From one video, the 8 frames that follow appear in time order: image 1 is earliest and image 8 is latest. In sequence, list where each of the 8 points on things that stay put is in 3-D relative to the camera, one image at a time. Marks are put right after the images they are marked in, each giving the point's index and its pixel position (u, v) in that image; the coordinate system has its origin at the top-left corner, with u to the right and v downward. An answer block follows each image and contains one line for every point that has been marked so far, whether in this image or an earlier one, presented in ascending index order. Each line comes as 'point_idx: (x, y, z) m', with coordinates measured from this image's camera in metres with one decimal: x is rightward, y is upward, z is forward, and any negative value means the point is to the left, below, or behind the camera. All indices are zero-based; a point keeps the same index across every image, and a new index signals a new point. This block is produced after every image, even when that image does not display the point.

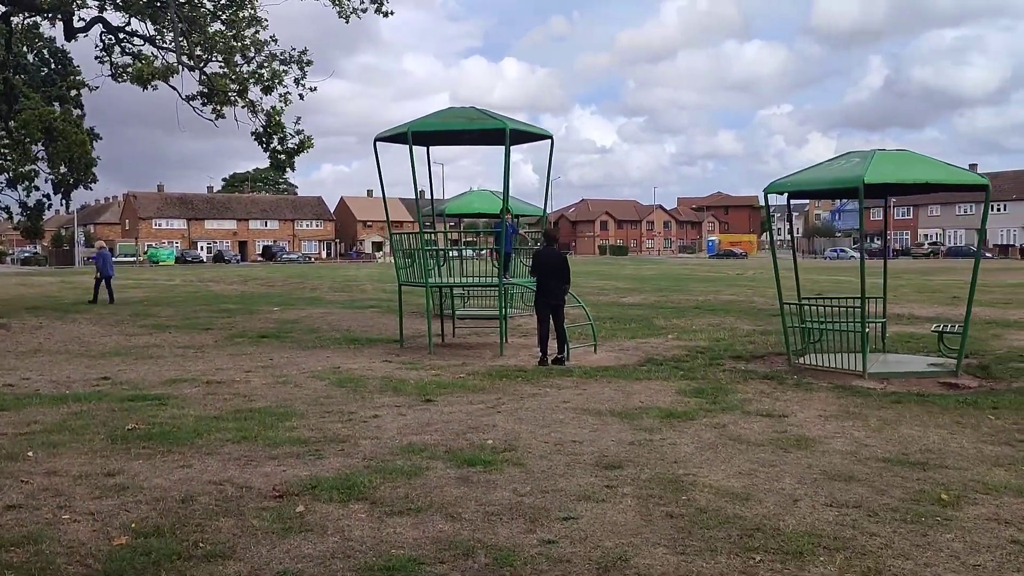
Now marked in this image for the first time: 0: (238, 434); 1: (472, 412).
0: (-2.0, -1.1, +6.6) m
1: (-0.3, -1.0, +7.4) m
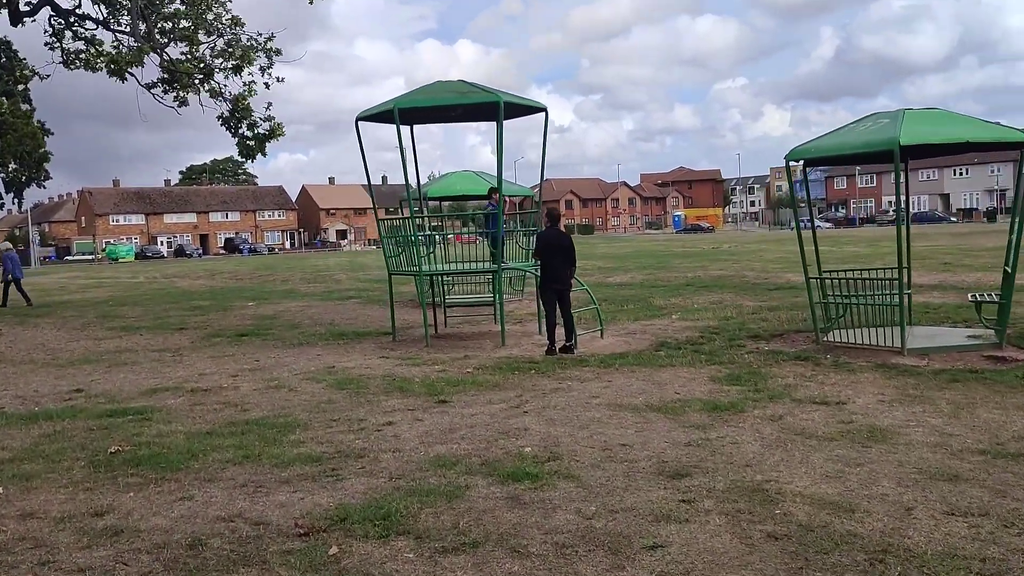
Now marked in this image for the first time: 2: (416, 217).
0: (-1.7, -1.1, +5.8) m
1: (-0.1, -0.9, +6.7) m
2: (-1.2, +0.9, +11.6) m
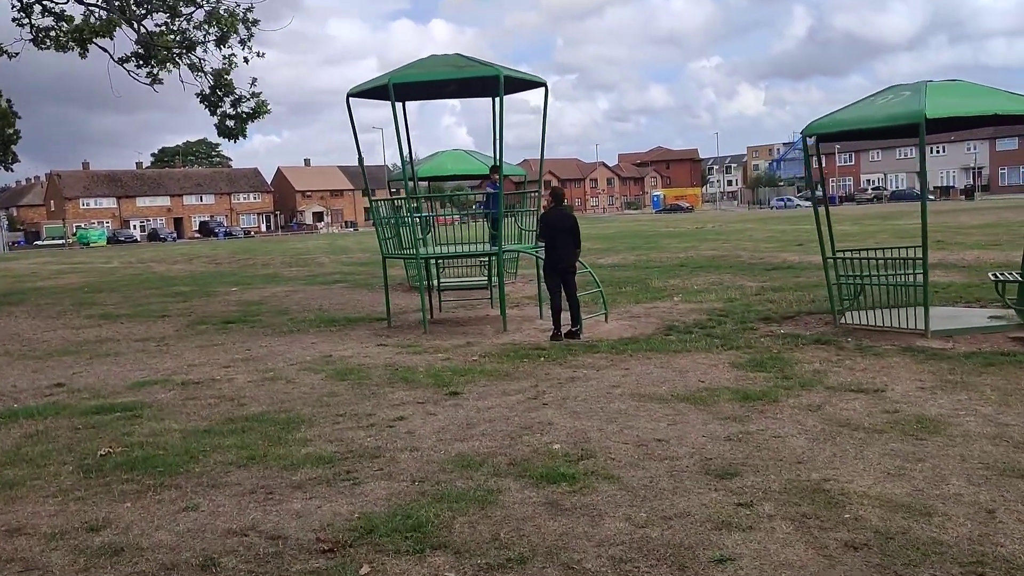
0: (-1.6, -1.0, +5.4) m
1: (0.0, -0.8, +6.3) m
2: (-1.2, +1.1, +11.1) m
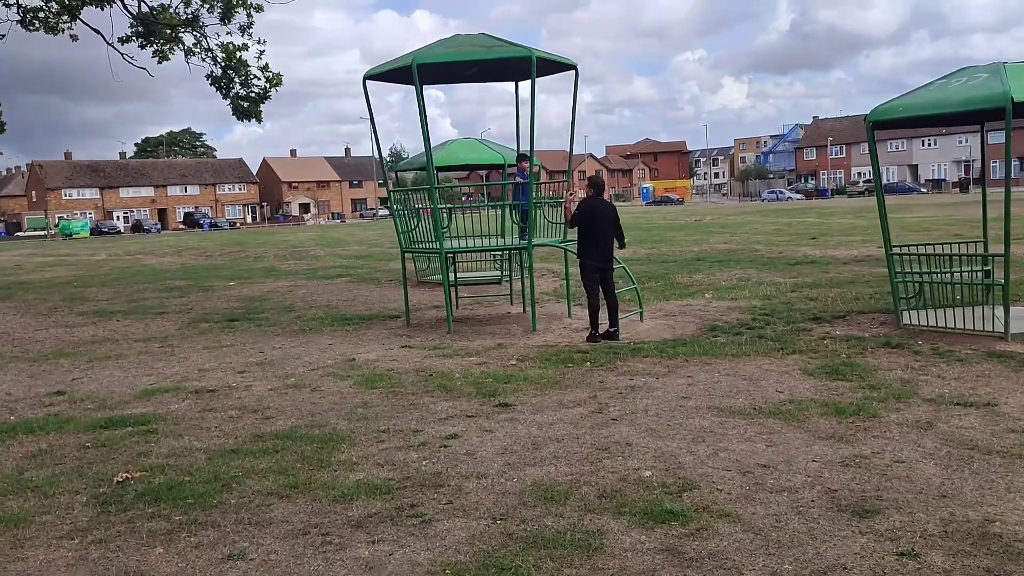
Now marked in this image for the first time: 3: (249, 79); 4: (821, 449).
0: (-1.2, -1.0, +4.7) m
1: (+0.4, -0.8, +5.6) m
2: (-0.9, +1.1, +10.4) m
3: (-3.5, +2.9, +12.2) m
4: (+1.6, -0.8, +4.8) m
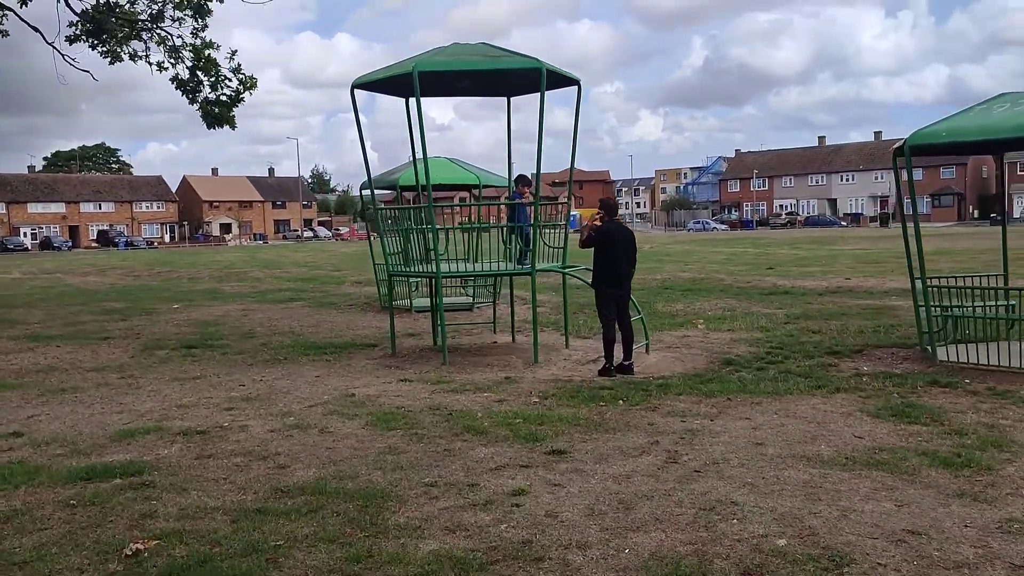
0: (-0.7, -1.1, +3.9) m
1: (+0.8, -1.0, +4.9) m
2: (-0.9, +0.8, +9.6) m
3: (-3.6, +2.6, +11.3) m
4: (+2.0, -1.0, +4.2) m
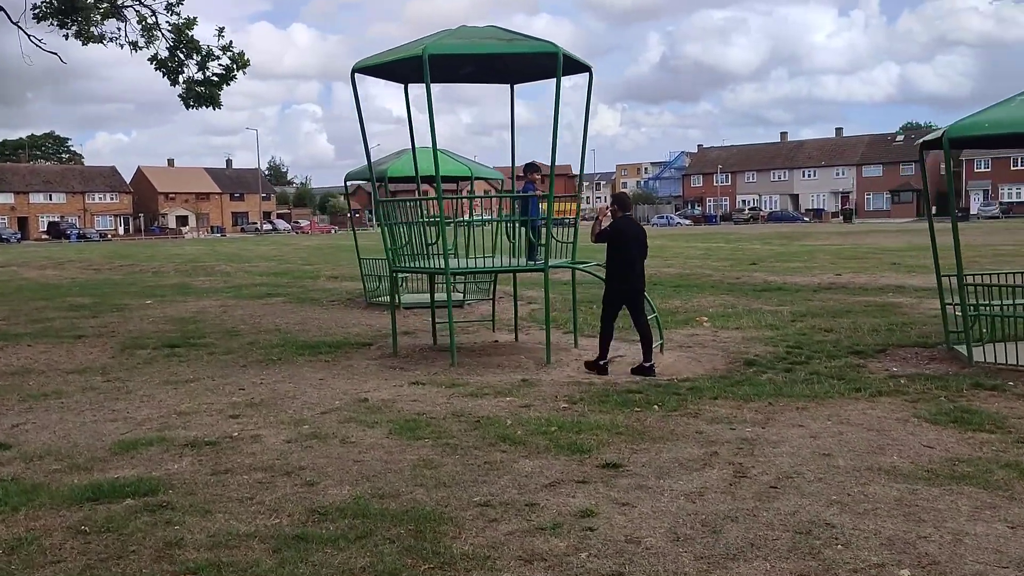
0: (-0.4, -1.1, +3.4) m
1: (+1.1, -1.0, +4.5) m
2: (-0.8, +0.9, +9.1) m
3: (-3.6, +2.6, +10.6) m
4: (+2.4, -1.0, +3.8) m
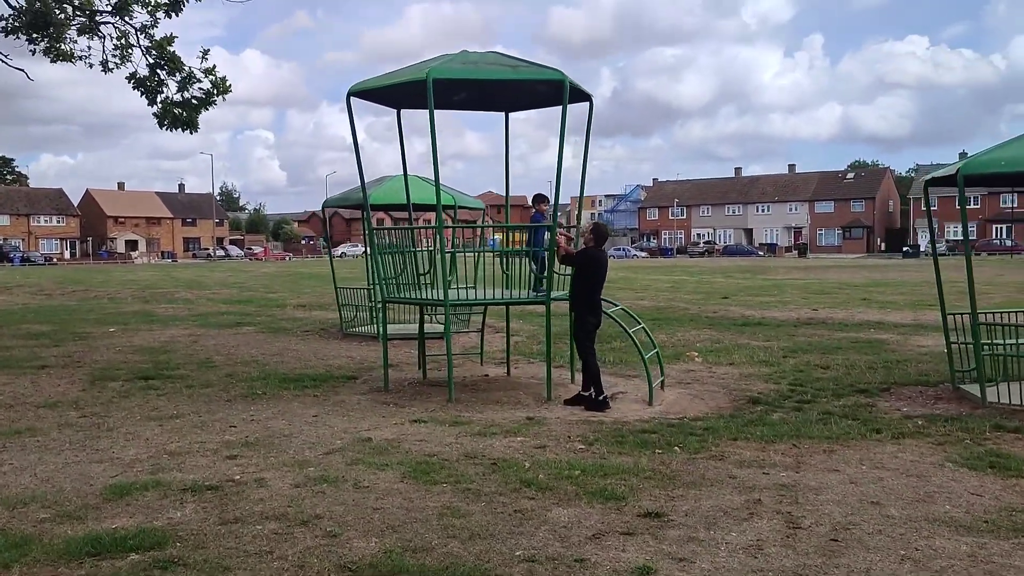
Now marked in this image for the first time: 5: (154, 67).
0: (-0.1, -1.3, +3.0) m
1: (+1.3, -1.2, +4.2) m
2: (-0.8, +0.6, +8.8) m
3: (-3.7, +2.3, +10.2) m
4: (+2.6, -1.2, +3.6) m
5: (-4.0, +2.4, +10.0) m
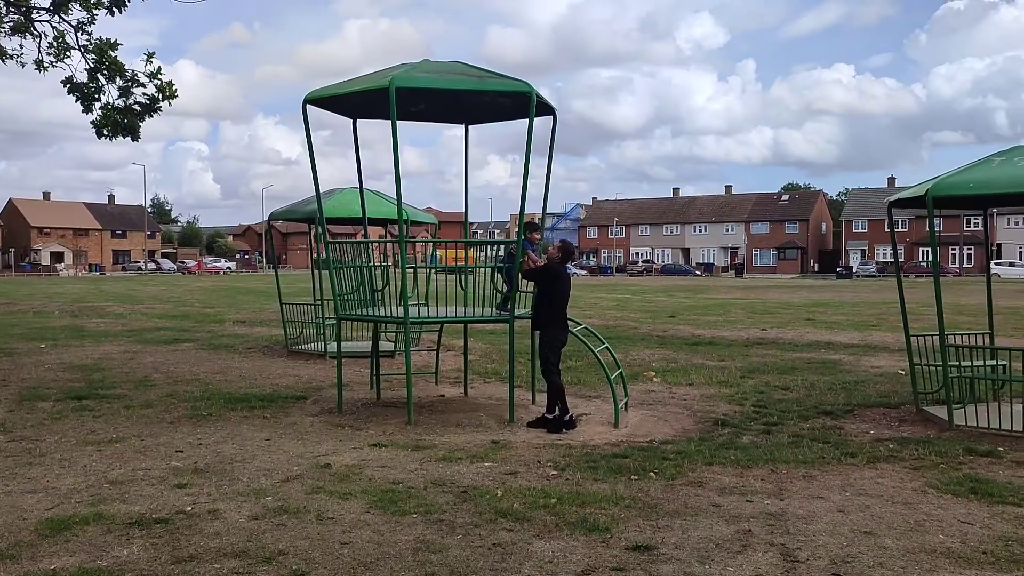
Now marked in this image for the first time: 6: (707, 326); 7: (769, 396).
0: (-0.1, -1.3, +2.7) m
1: (+1.2, -1.3, +4.0) m
2: (-1.2, +0.4, +8.4) m
3: (-4.1, +2.1, +9.7) m
4: (+2.6, -1.3, +3.5) m
5: (-4.4, +2.2, +9.5) m
6: (+4.0, -0.8, +18.8) m
7: (+2.7, -1.1, +9.5) m
